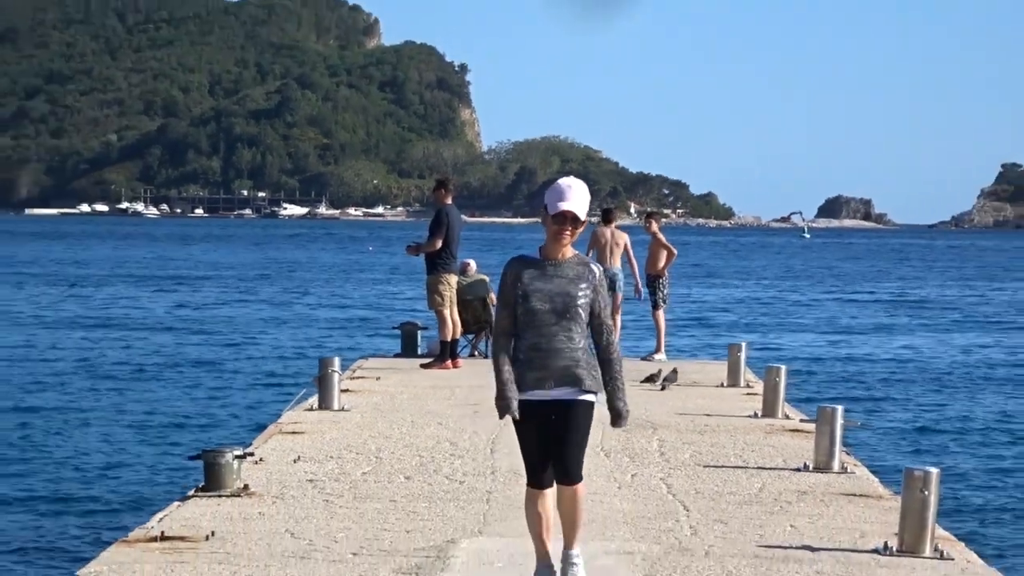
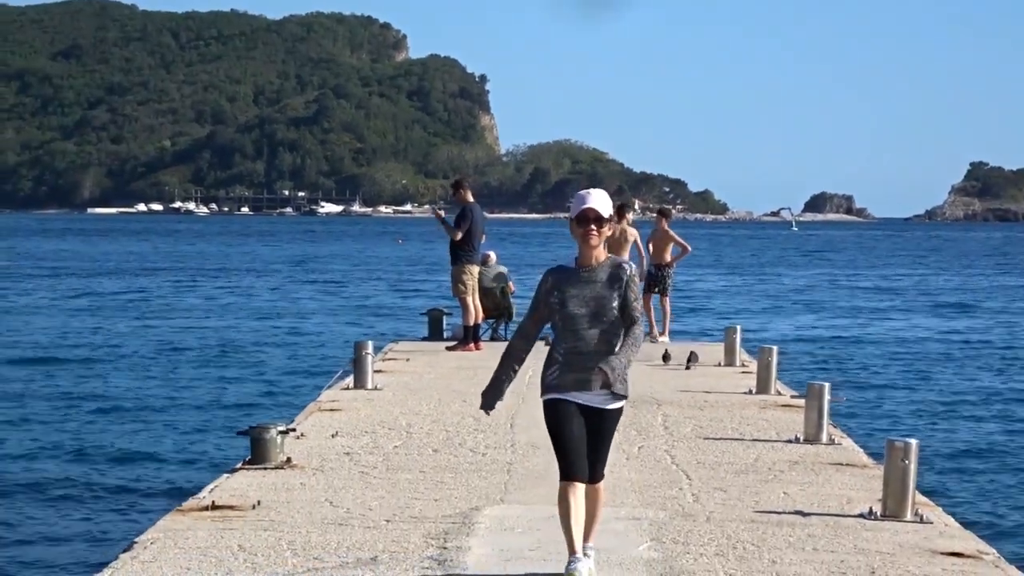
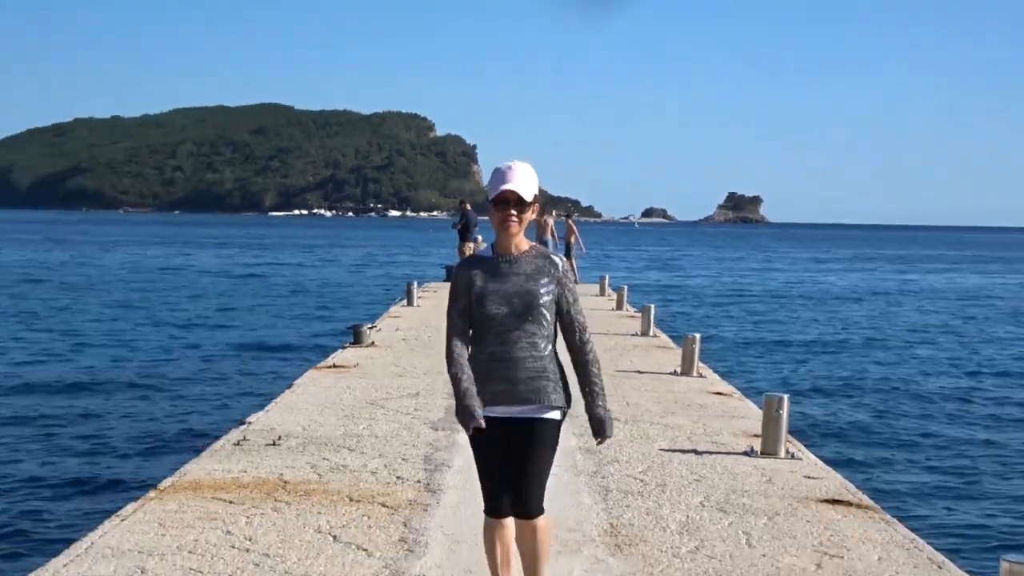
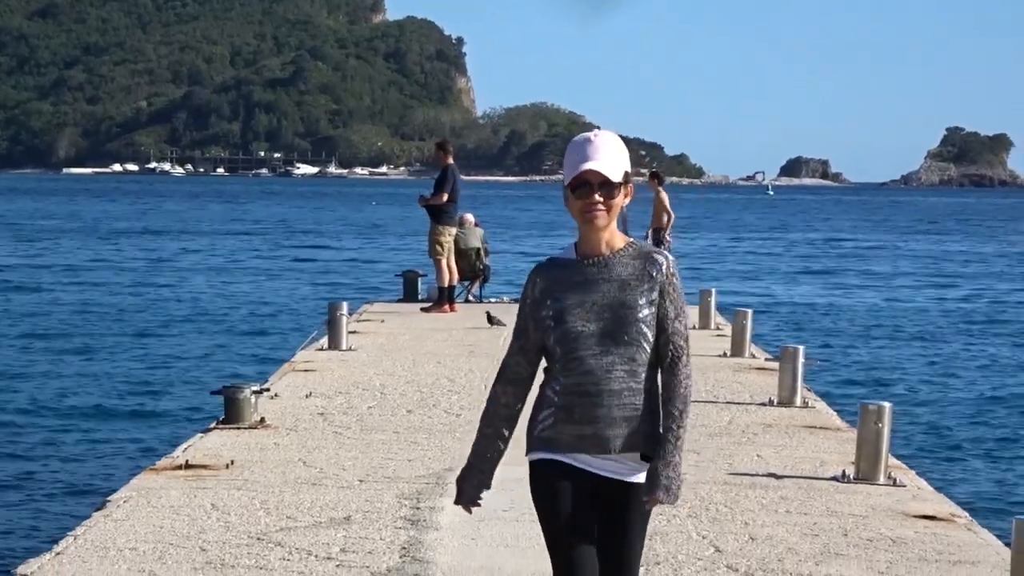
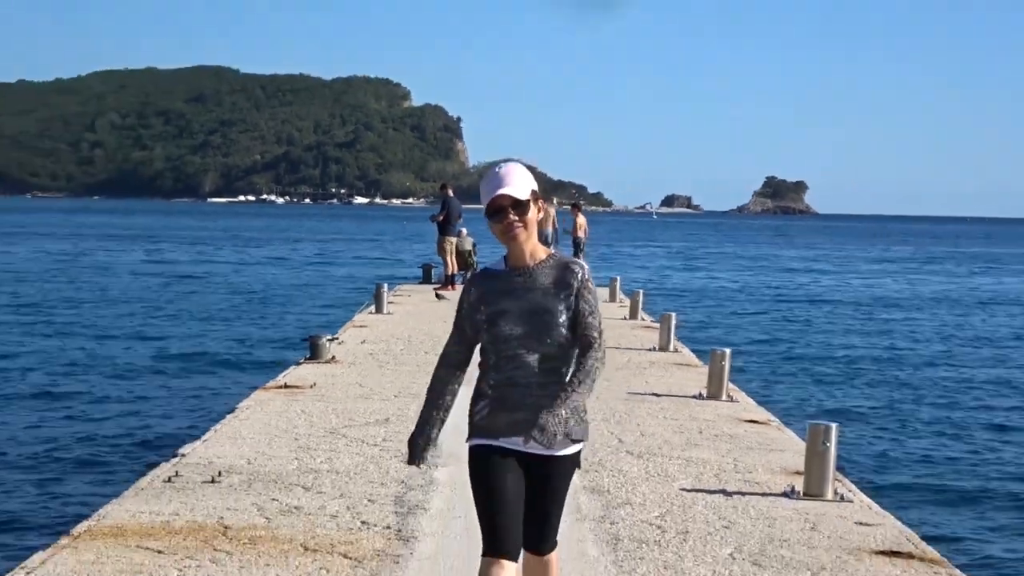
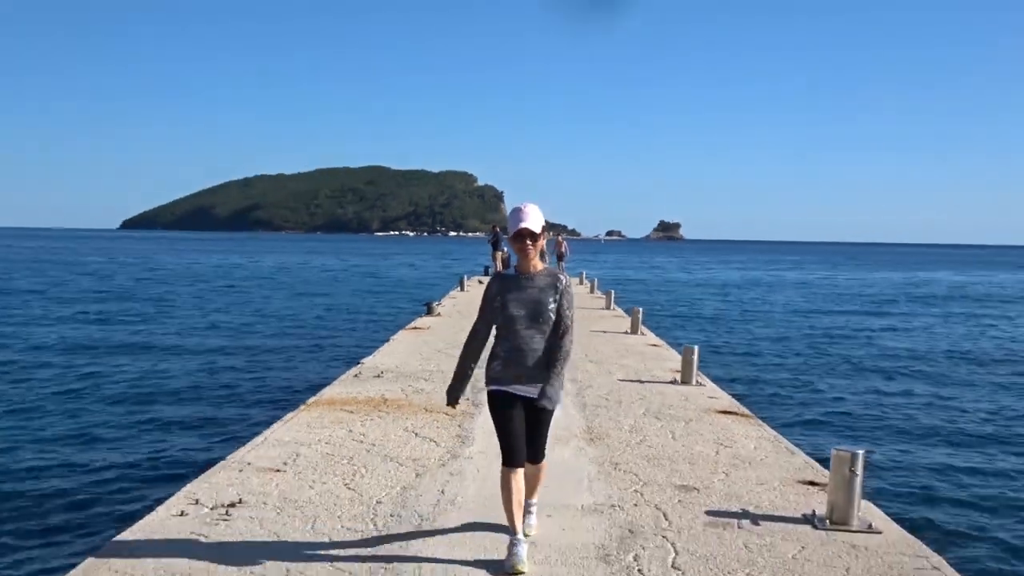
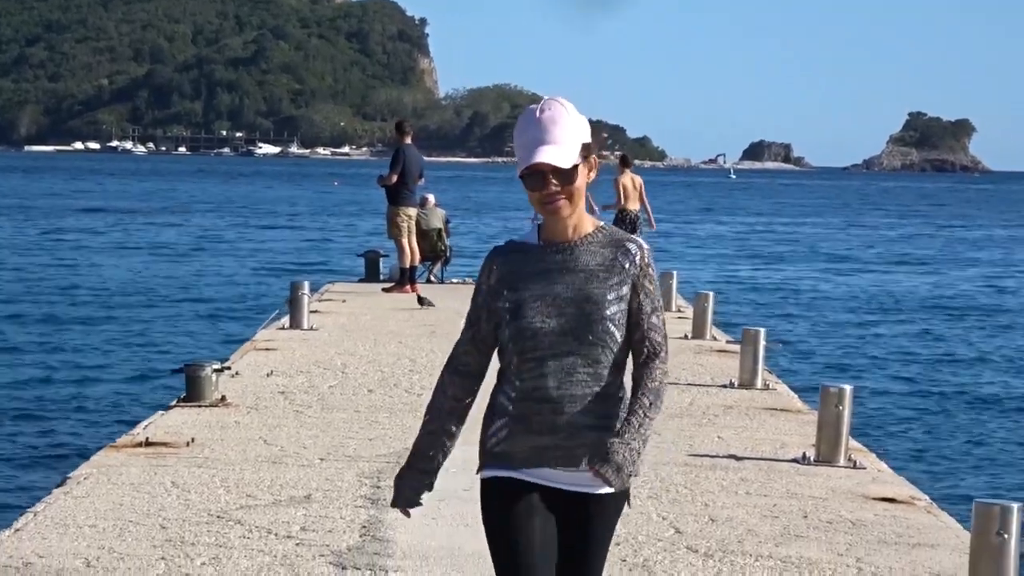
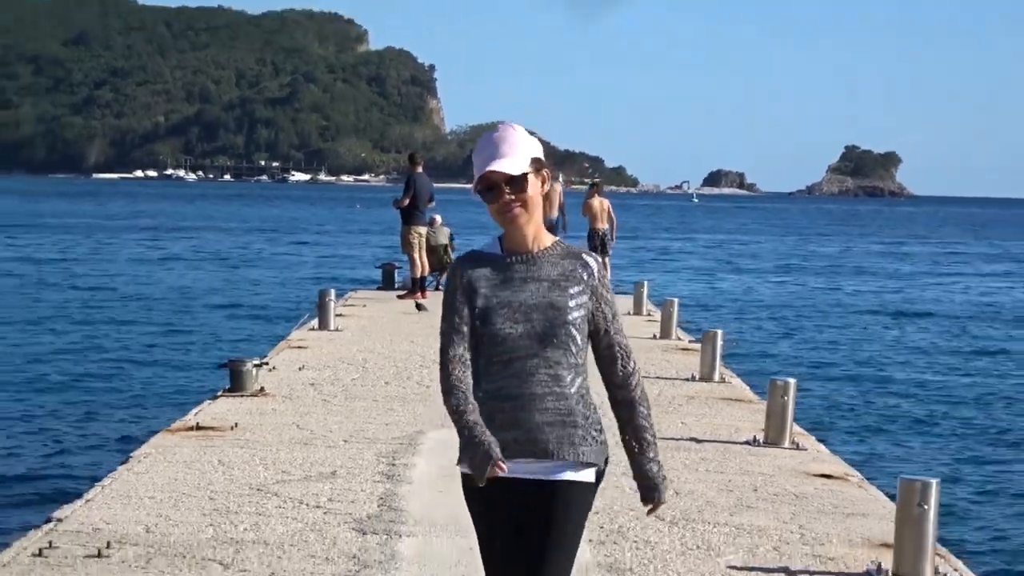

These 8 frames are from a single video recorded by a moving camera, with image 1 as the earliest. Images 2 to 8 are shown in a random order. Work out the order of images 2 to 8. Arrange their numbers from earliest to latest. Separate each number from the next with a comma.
2, 4, 7, 8, 5, 3, 6
